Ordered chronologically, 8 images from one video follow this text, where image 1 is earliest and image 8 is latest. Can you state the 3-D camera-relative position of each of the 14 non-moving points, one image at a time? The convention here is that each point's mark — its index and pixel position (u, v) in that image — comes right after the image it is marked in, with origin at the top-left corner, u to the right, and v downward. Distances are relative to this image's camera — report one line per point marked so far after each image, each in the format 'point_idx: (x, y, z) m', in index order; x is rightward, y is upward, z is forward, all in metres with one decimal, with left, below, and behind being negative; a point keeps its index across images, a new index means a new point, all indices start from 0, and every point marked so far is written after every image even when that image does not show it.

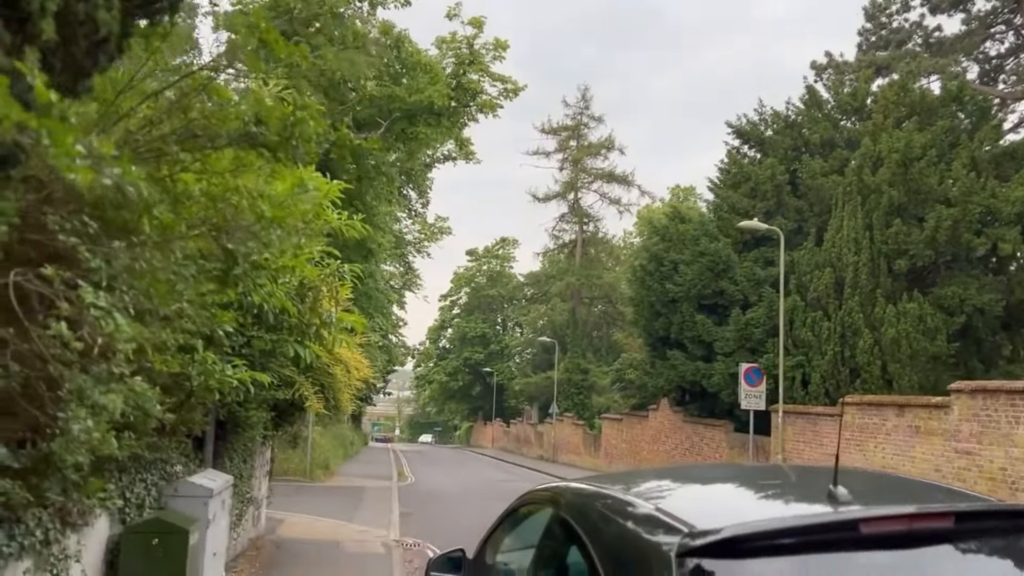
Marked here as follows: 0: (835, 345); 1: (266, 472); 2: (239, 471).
0: (+7.0, -1.2, +18.6) m
1: (-3.1, -2.3, +10.8) m
2: (-2.5, -1.7, +7.9) m
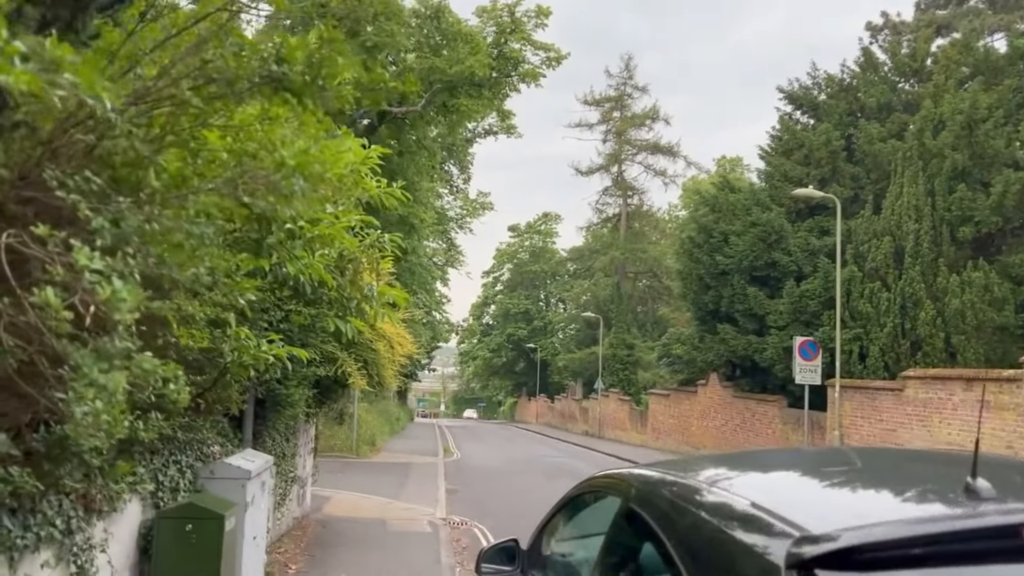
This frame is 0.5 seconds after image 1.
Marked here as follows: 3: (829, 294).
0: (+7.9, -0.6, +17.9) m
1: (-2.5, -2.0, +10.6) m
2: (-2.0, -1.4, +7.7) m
3: (+7.2, -0.1, +19.5) m
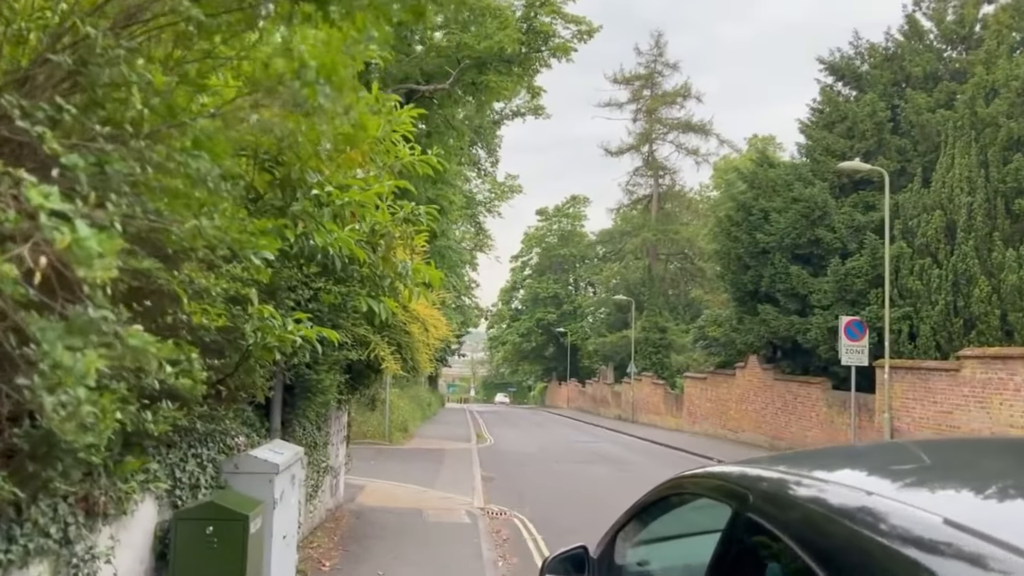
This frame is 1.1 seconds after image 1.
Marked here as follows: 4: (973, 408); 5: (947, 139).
0: (+8.6, -0.1, +17.1) m
1: (-2.0, -1.8, +10.2) m
2: (-1.7, -1.3, +7.2) m
3: (+7.9, +0.4, +18.7) m
4: (+7.7, -2.0, +14.3) m
5: (+9.3, +3.2, +18.4) m
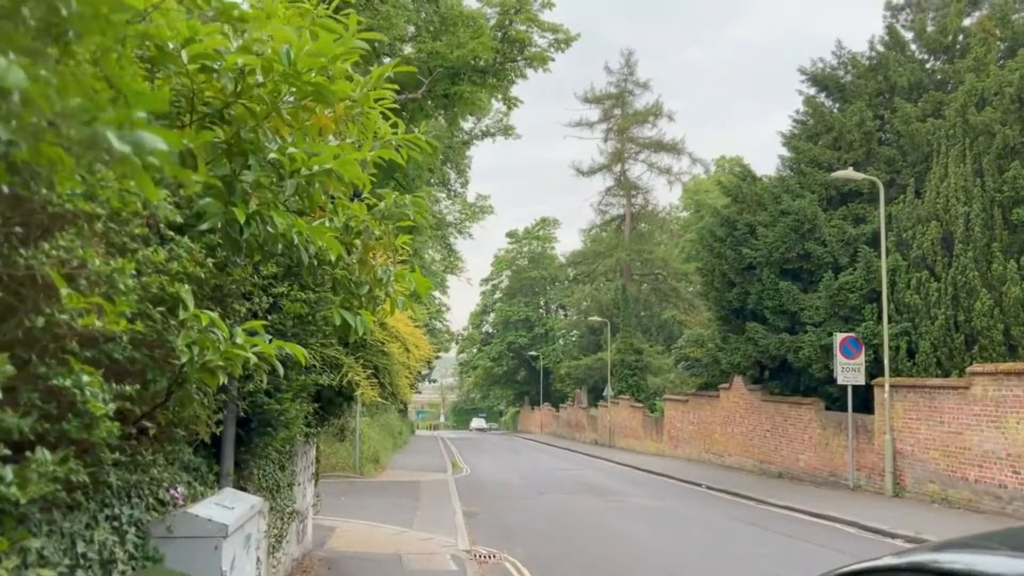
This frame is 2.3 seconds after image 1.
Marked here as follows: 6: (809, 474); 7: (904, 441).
0: (+8.2, -0.4, +16.3) m
1: (-2.1, -1.9, +9.0) m
2: (-1.7, -1.4, +6.0) m
3: (+7.5, +0.1, +18.0) m
4: (+7.4, -2.2, +13.5) m
5: (+8.8, +2.9, +17.8) m
6: (+6.7, -4.2, +19.6) m
7: (+7.1, -2.8, +15.7) m
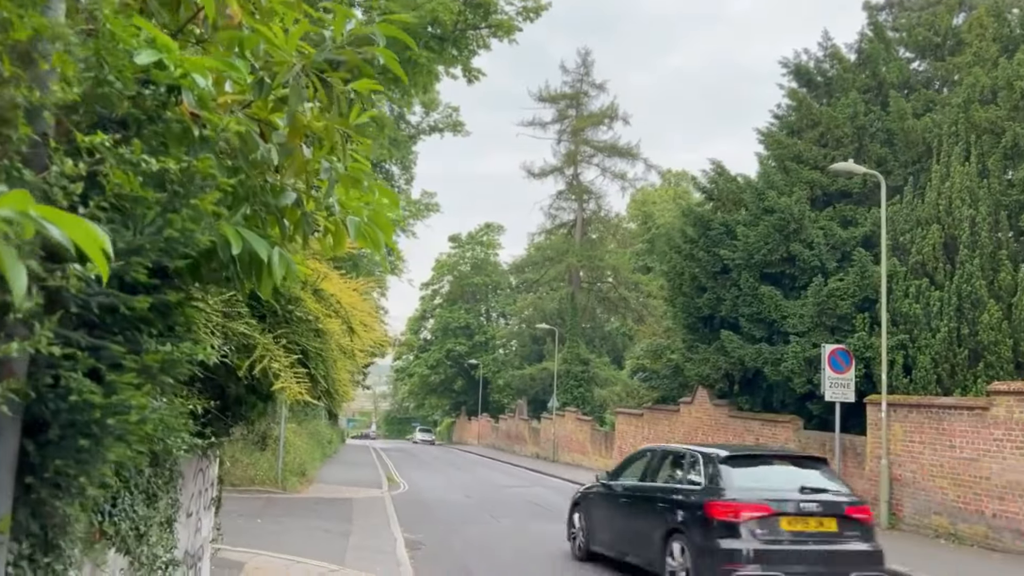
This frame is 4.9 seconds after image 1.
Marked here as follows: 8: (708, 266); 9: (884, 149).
0: (+7.5, -0.5, +14.7) m
1: (-2.3, -1.6, +6.6) m
2: (-1.7, -1.0, +3.7) m
3: (+6.6, -0.1, +16.3) m
4: (+6.8, -2.3, +11.8) m
5: (+8.1, +2.7, +16.3) m
6: (+5.6, -4.4, +17.9) m
7: (+6.3, -2.9, +14.0) m
8: (+4.4, +0.5, +19.4) m
9: (+7.7, +2.9, +17.8) m
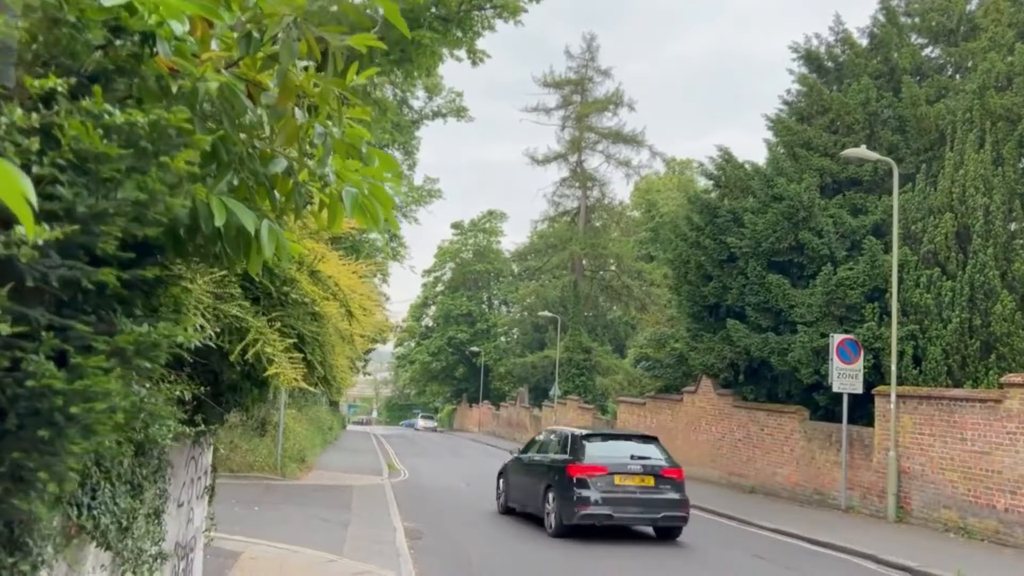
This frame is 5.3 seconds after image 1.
0: (+7.5, -0.4, +14.5) m
1: (-2.3, -1.5, +6.4) m
2: (-1.6, -0.9, +3.5) m
3: (+6.7, +0.1, +16.0) m
4: (+6.8, -2.1, +11.6) m
5: (+8.1, +2.8, +15.9) m
6: (+5.7, -4.1, +17.7) m
7: (+6.4, -2.7, +13.8) m
8: (+4.5, +0.8, +19.1) m
9: (+7.8, +3.1, +17.5) m
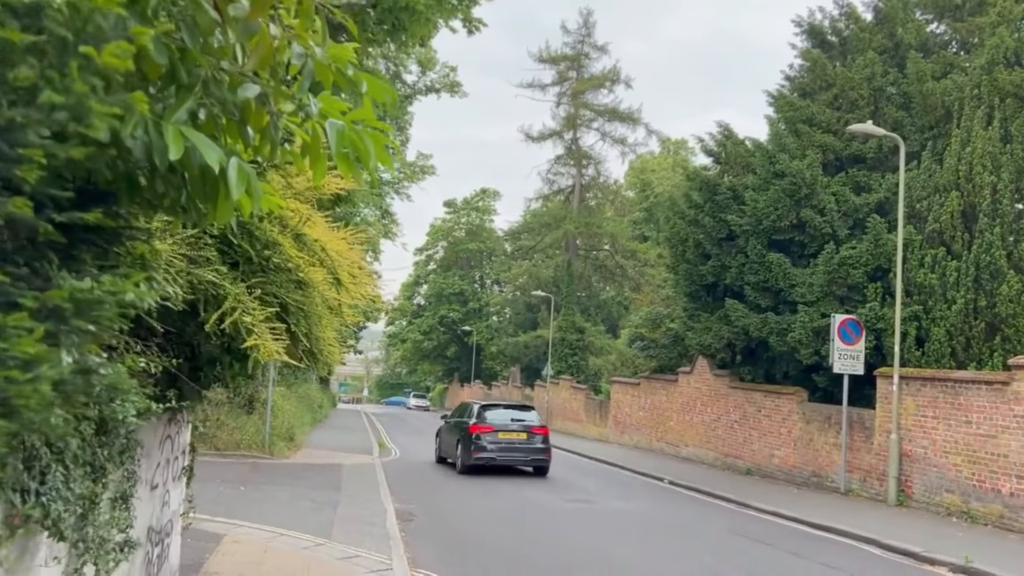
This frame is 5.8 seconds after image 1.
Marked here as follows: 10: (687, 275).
0: (+7.4, -0.1, +14.1) m
1: (-2.3, -1.3, +6.0) m
2: (-1.6, -0.8, +3.1) m
3: (+6.6, +0.5, +15.7) m
4: (+6.8, -1.9, +11.3) m
5: (+8.1, +3.2, +15.5) m
6: (+5.5, -3.7, +17.4) m
7: (+6.3, -2.4, +13.5) m
8: (+4.4, +1.2, +18.7) m
9: (+7.7, +3.5, +17.1) m
10: (+4.0, +0.3, +19.4) m
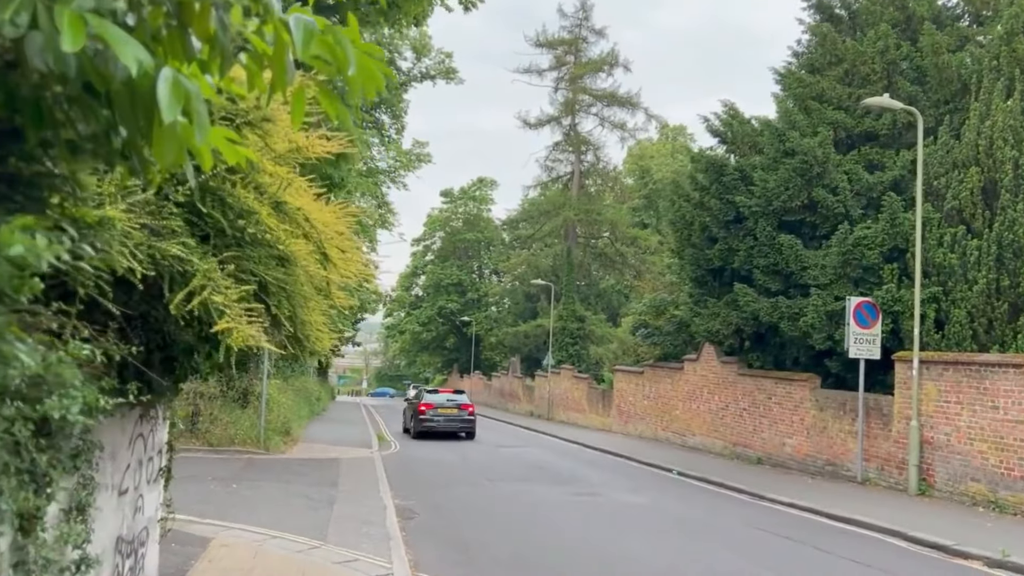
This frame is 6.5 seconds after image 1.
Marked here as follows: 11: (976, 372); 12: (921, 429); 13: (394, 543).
0: (+7.5, +0.3, +13.6) m
1: (-2.2, -1.2, +5.4) m
2: (-1.5, -0.7, +2.5) m
3: (+6.6, +0.8, +15.1) m
4: (+6.8, -1.6, +10.7) m
5: (+8.1, +3.5, +14.9) m
6: (+5.6, -3.4, +16.9) m
7: (+6.3, -2.1, +12.9) m
8: (+4.4, +1.6, +18.1) m
9: (+7.7, +3.8, +16.5) m
10: (+4.0, +0.6, +18.8) m
11: (+6.6, -1.2, +12.2) m
12: (+6.3, -2.1, +13.2) m
13: (-1.2, -2.5, +8.6) m
